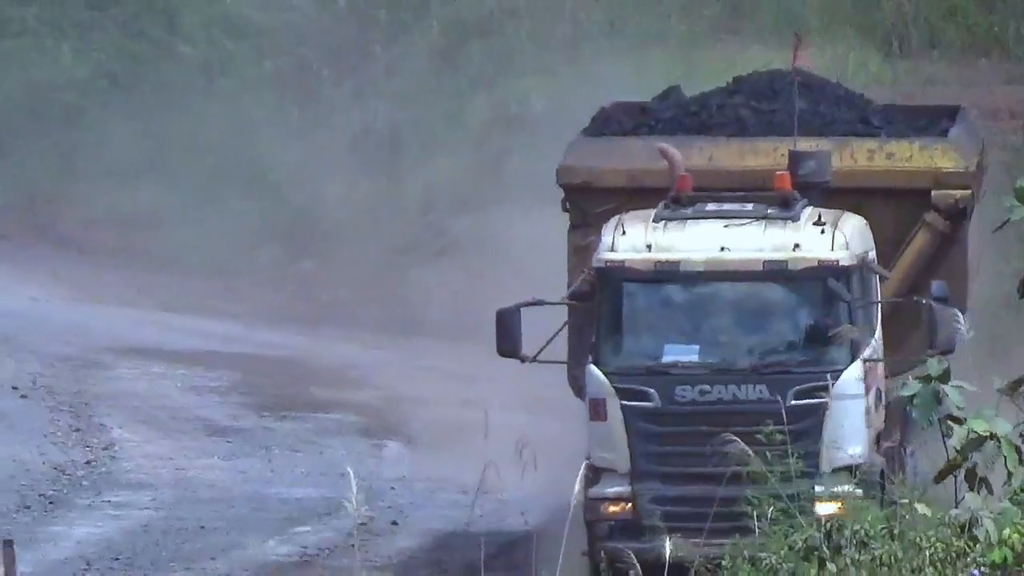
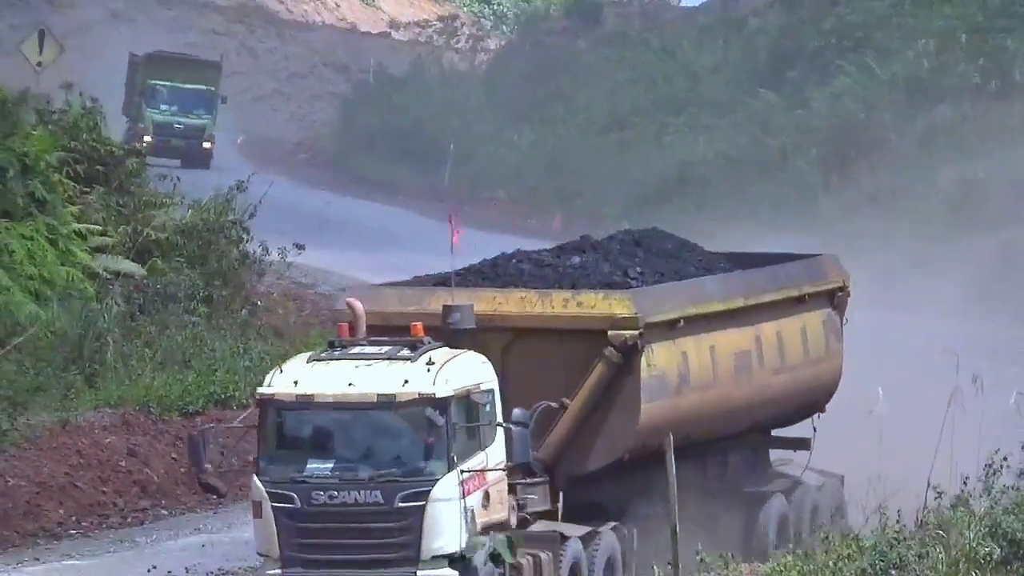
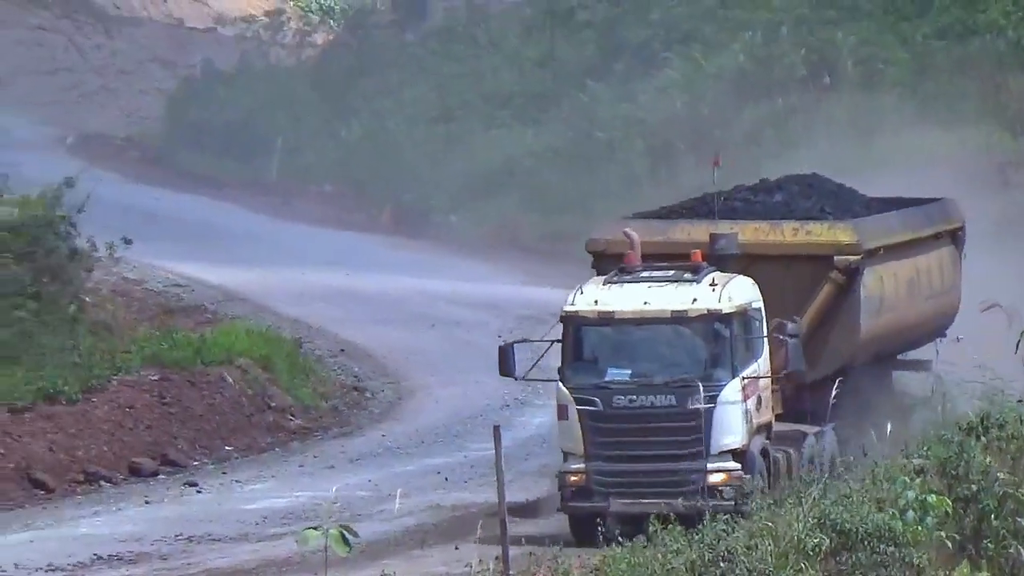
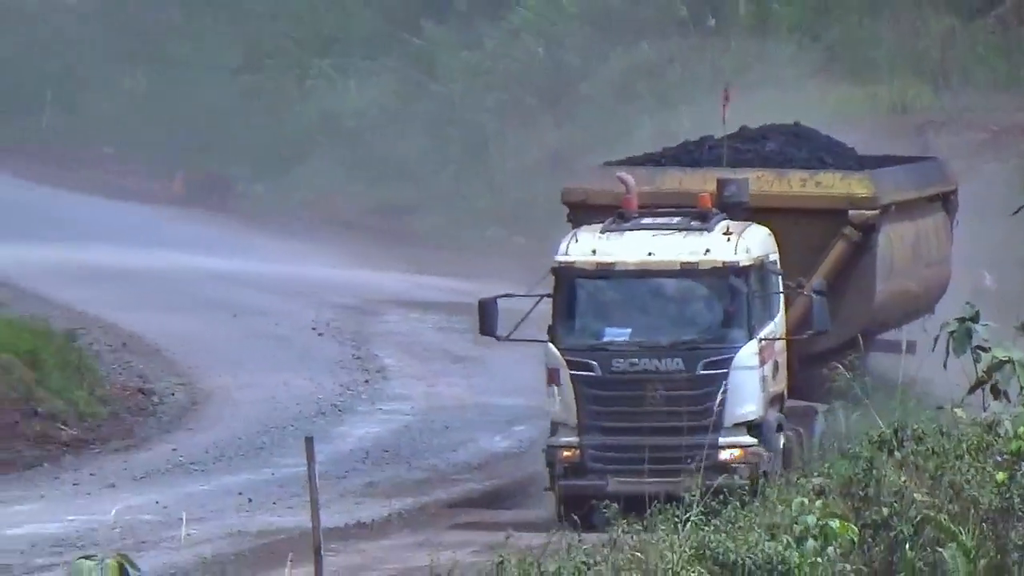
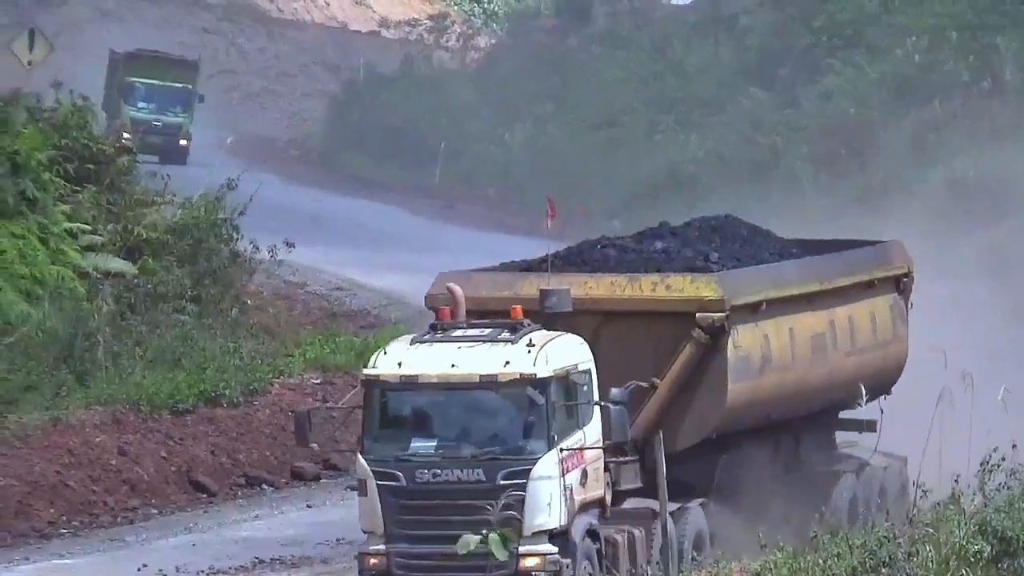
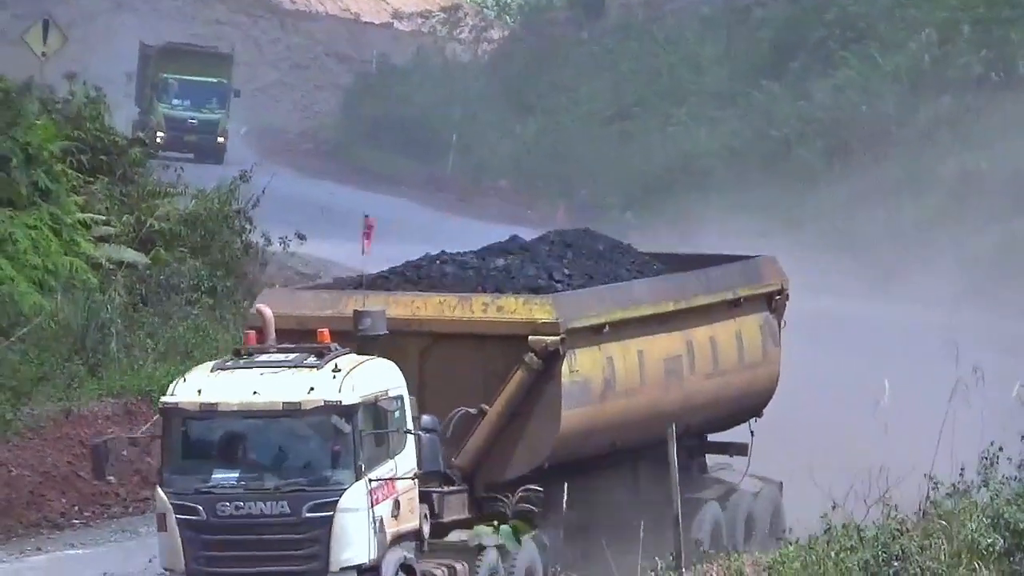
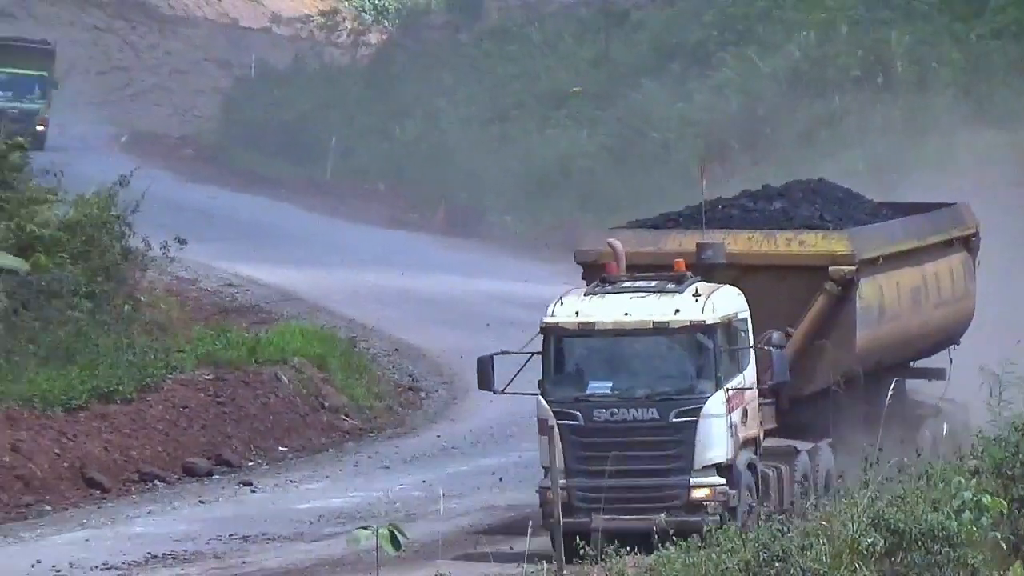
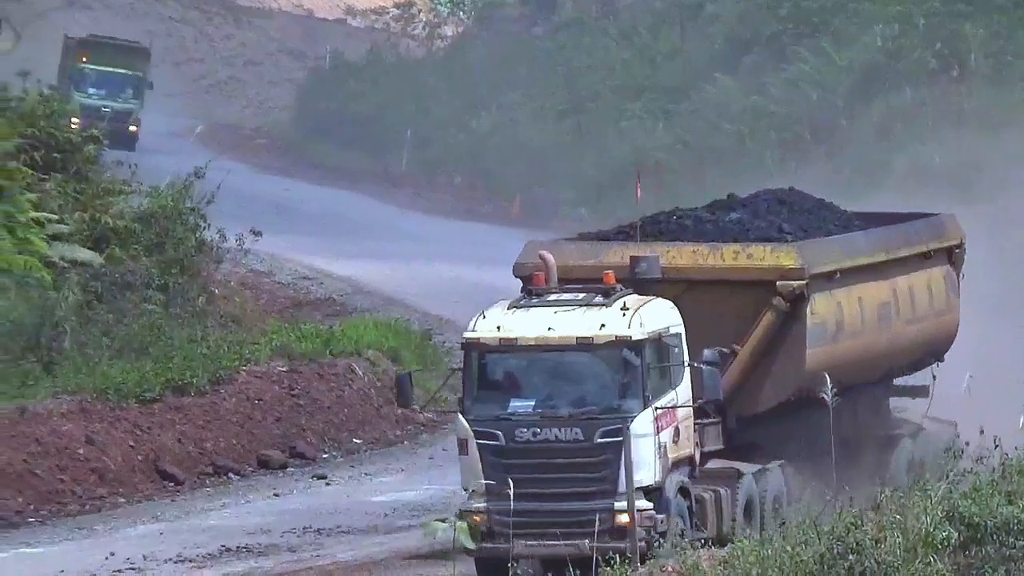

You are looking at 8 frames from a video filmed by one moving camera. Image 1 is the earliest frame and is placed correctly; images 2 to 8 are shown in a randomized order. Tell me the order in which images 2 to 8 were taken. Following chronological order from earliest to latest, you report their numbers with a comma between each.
4, 3, 7, 8, 5, 2, 6
